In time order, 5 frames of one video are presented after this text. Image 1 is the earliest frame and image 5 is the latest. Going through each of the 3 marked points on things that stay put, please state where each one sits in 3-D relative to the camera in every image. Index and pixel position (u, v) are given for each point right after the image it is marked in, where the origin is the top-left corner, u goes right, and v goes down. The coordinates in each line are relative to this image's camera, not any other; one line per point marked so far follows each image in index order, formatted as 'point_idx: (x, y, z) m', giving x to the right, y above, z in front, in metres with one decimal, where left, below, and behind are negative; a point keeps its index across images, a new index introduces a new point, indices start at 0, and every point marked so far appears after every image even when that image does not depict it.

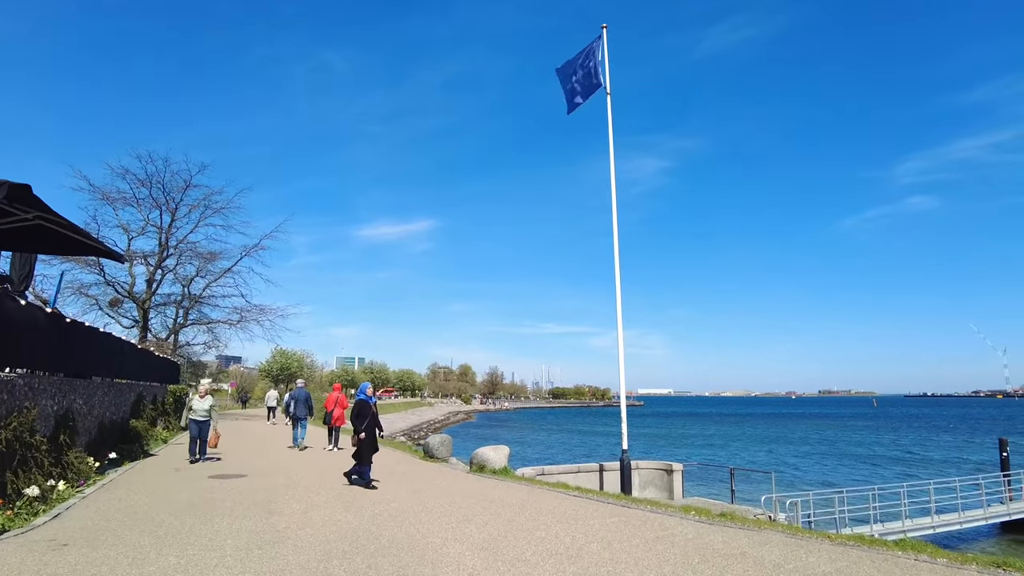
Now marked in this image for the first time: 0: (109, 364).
0: (-8.5, -1.6, +13.9) m
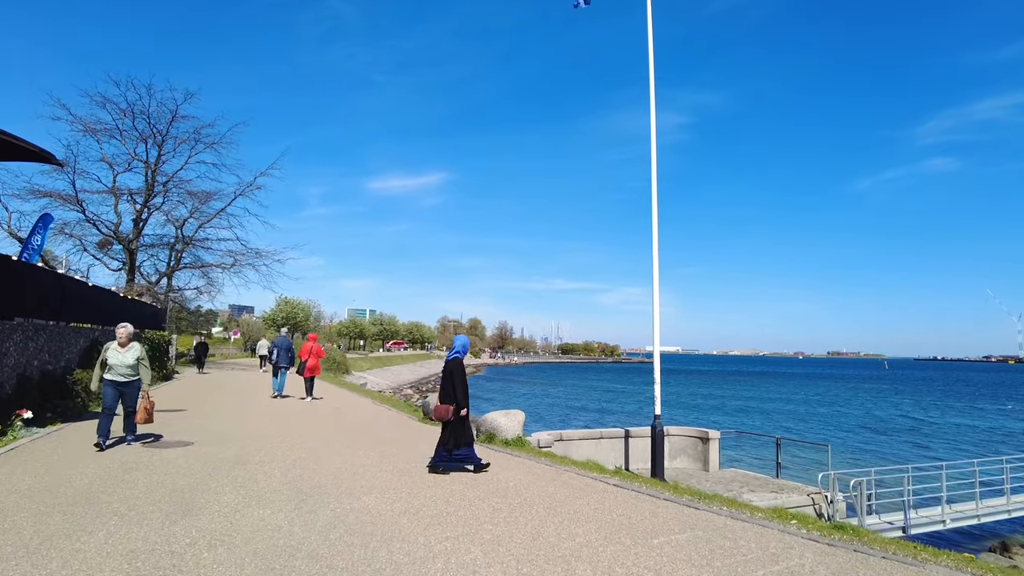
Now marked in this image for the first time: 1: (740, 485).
0: (-8.2, -0.3, +11.4) m
1: (+5.4, -4.6, +15.5) m
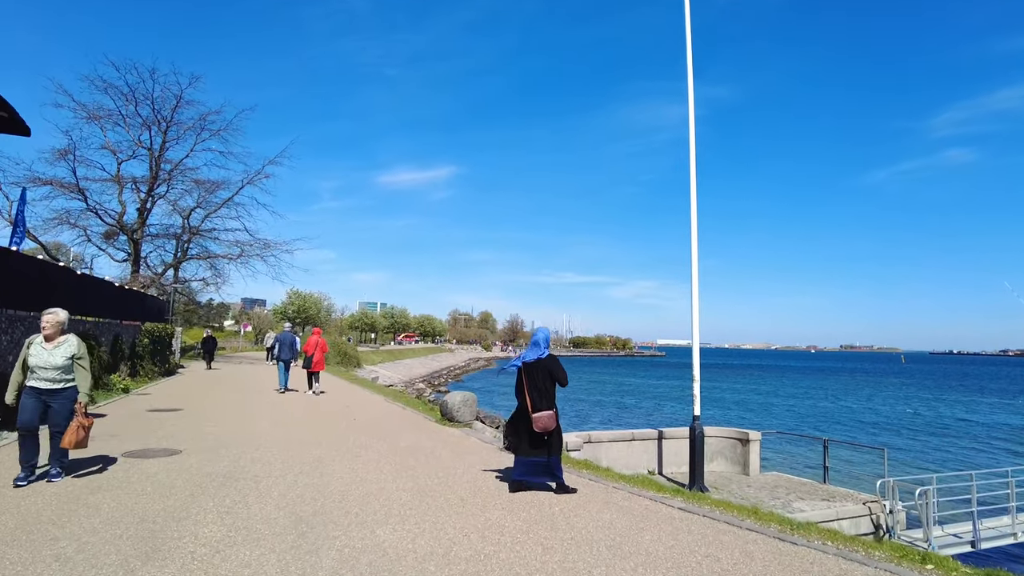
0: (-7.7, -0.1, +10.3) m
1: (+5.9, -4.4, +14.2) m
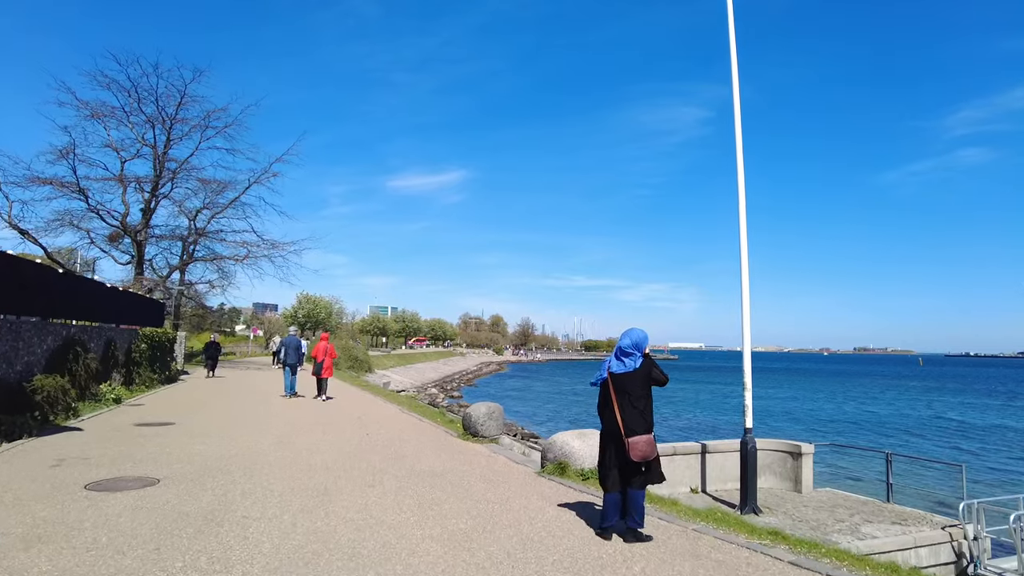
0: (-7.2, -0.1, +9.0) m
1: (+6.5, -4.3, +12.7) m
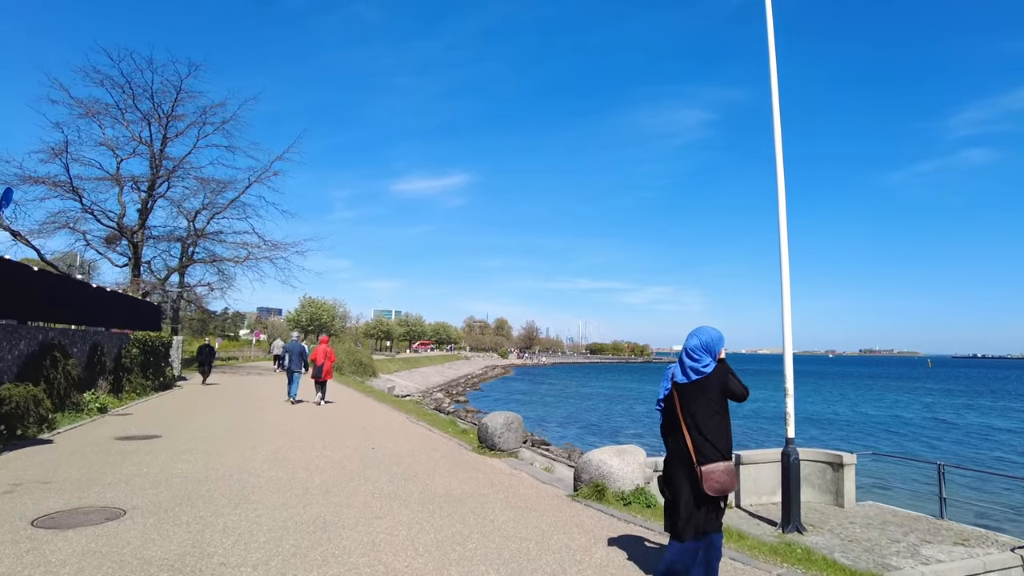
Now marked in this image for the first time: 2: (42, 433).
0: (-6.9, 0.0, +7.9) m
1: (+6.8, -4.2, +11.5) m
2: (-7.0, -2.2, +9.8) m
